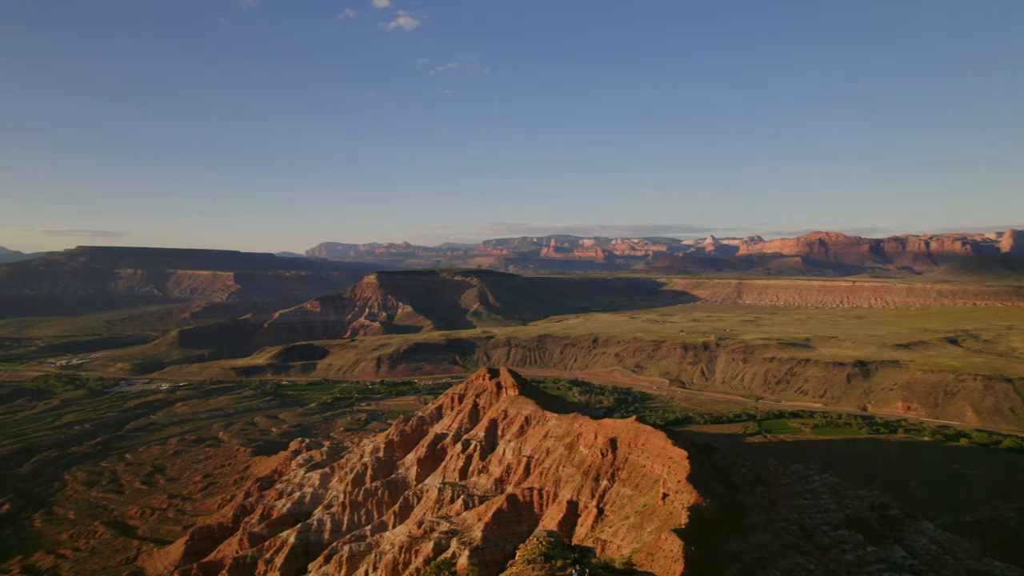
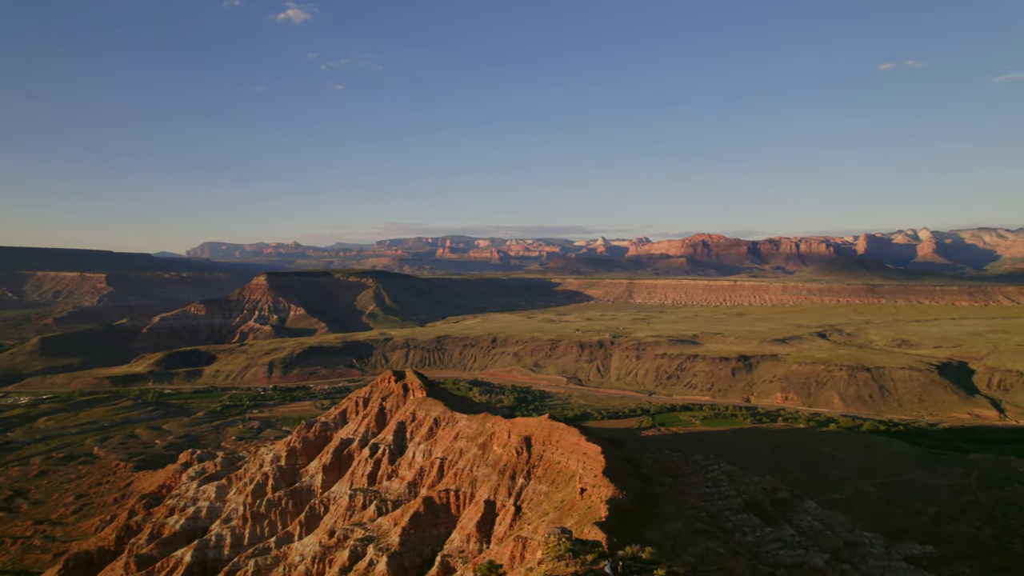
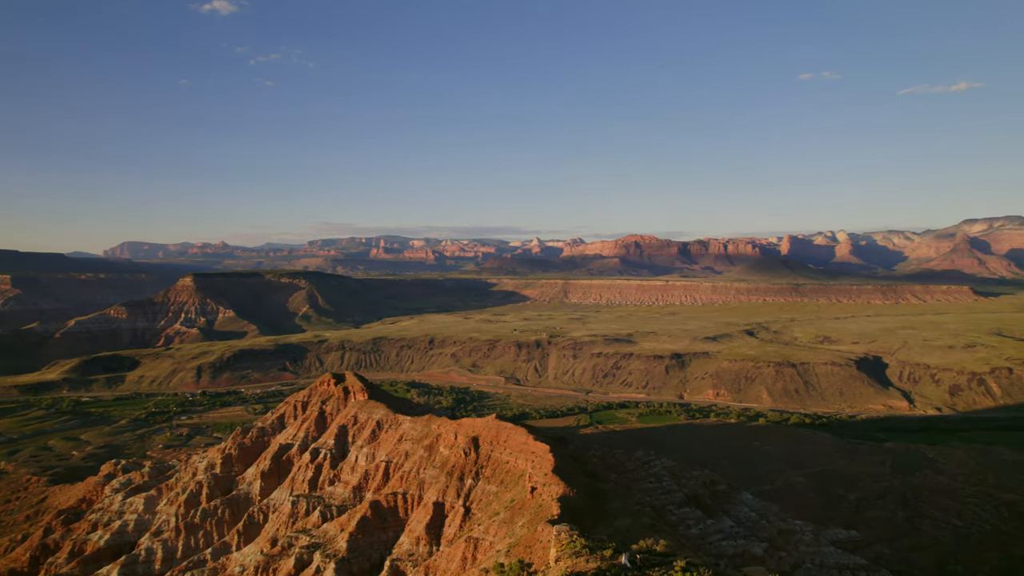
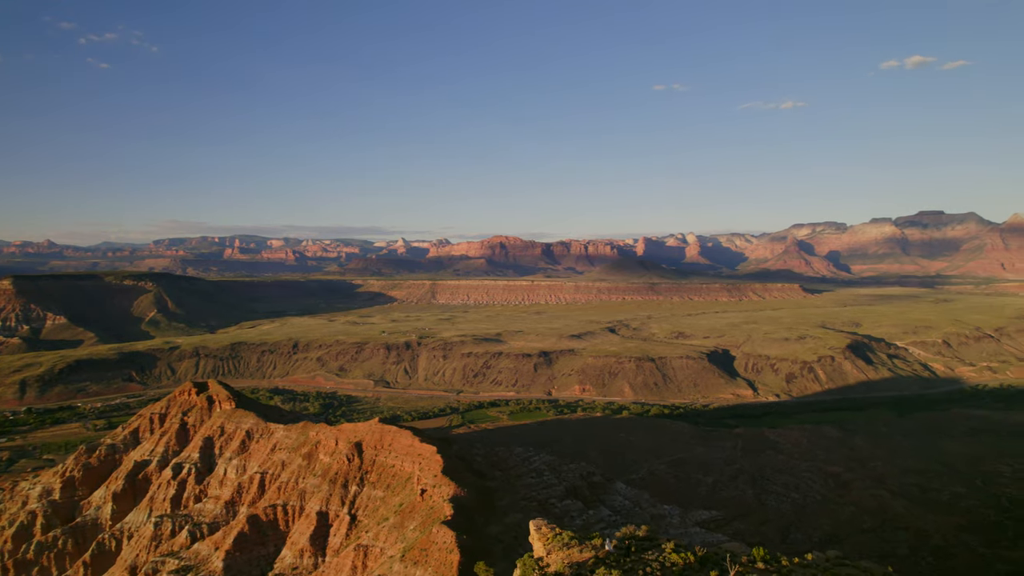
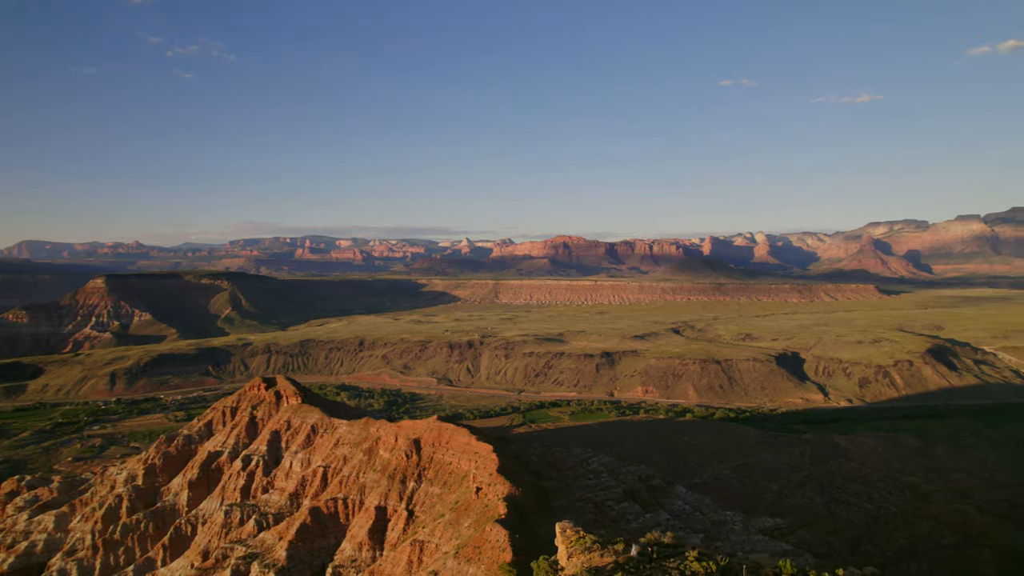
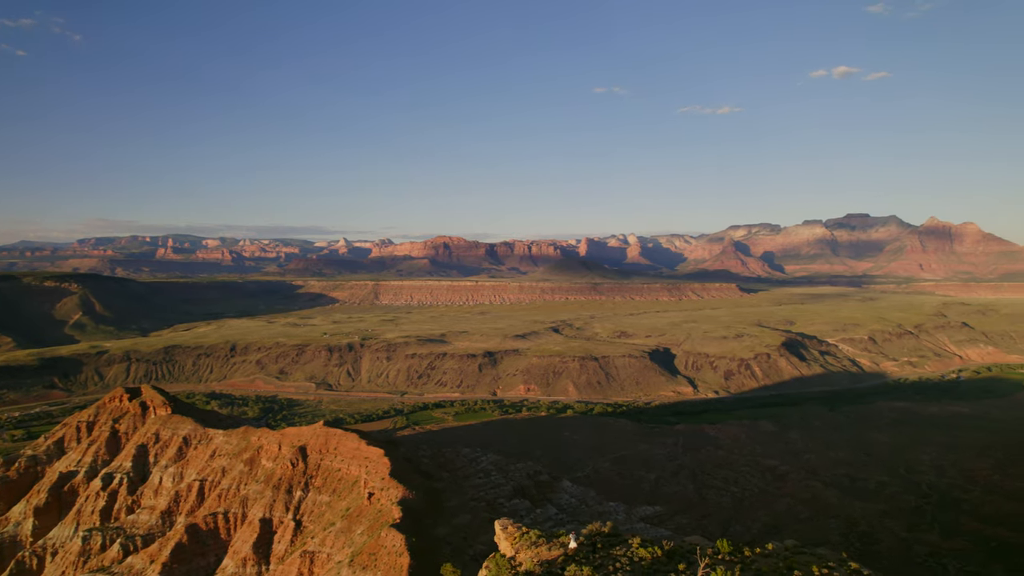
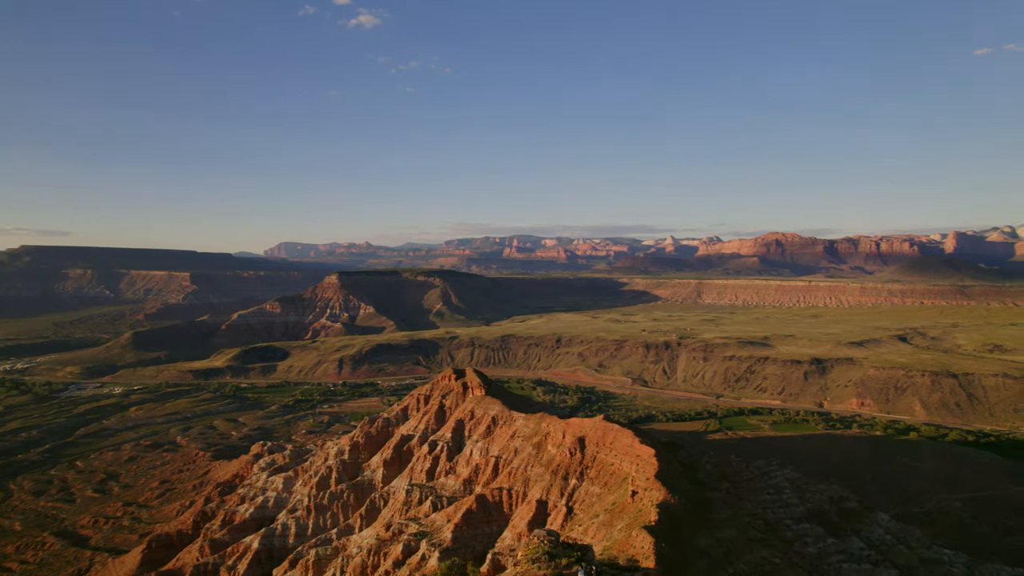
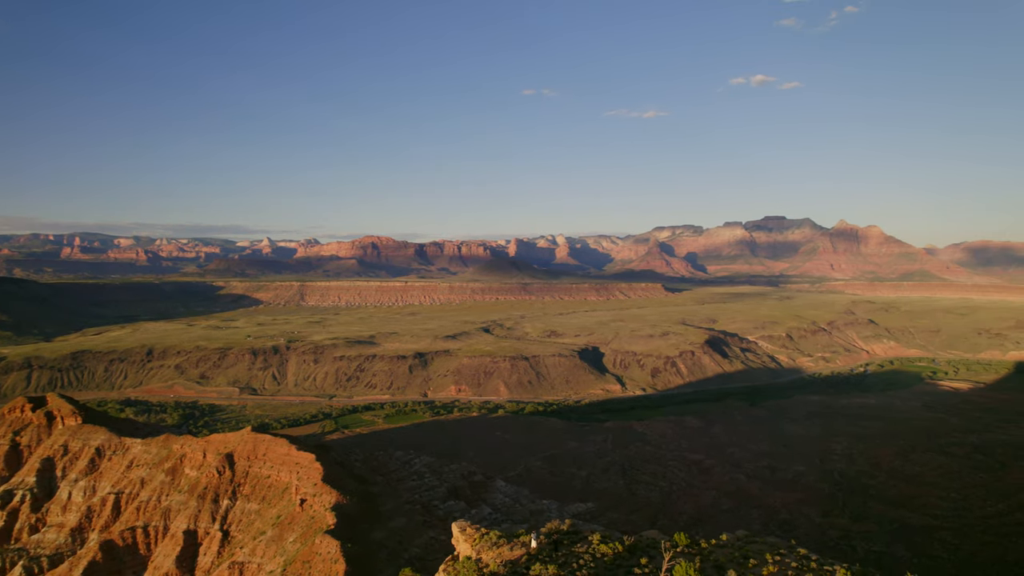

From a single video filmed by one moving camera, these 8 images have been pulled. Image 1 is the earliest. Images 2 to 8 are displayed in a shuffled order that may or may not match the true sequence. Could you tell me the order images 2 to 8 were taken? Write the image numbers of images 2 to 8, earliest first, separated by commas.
7, 2, 3, 5, 4, 6, 8
